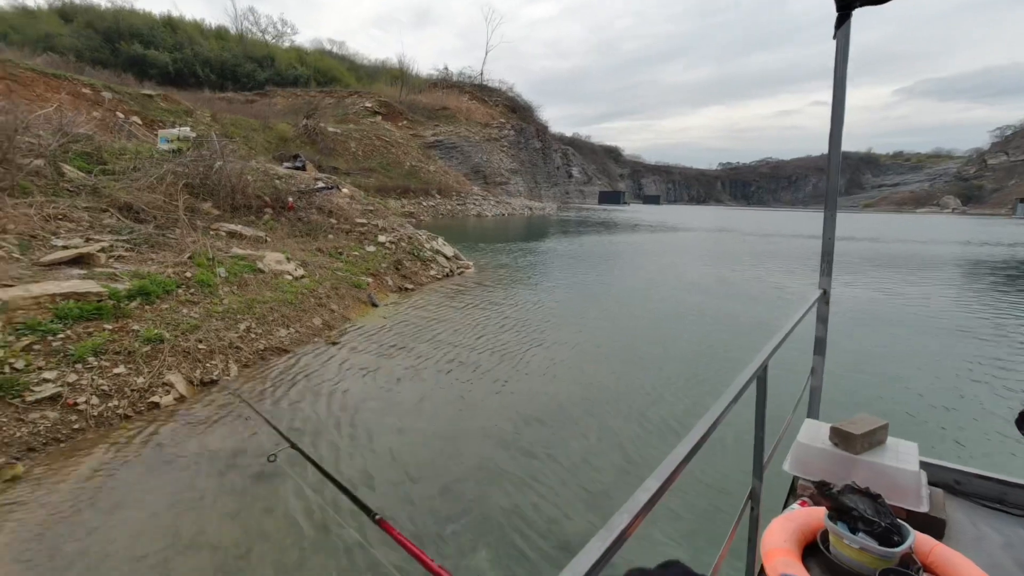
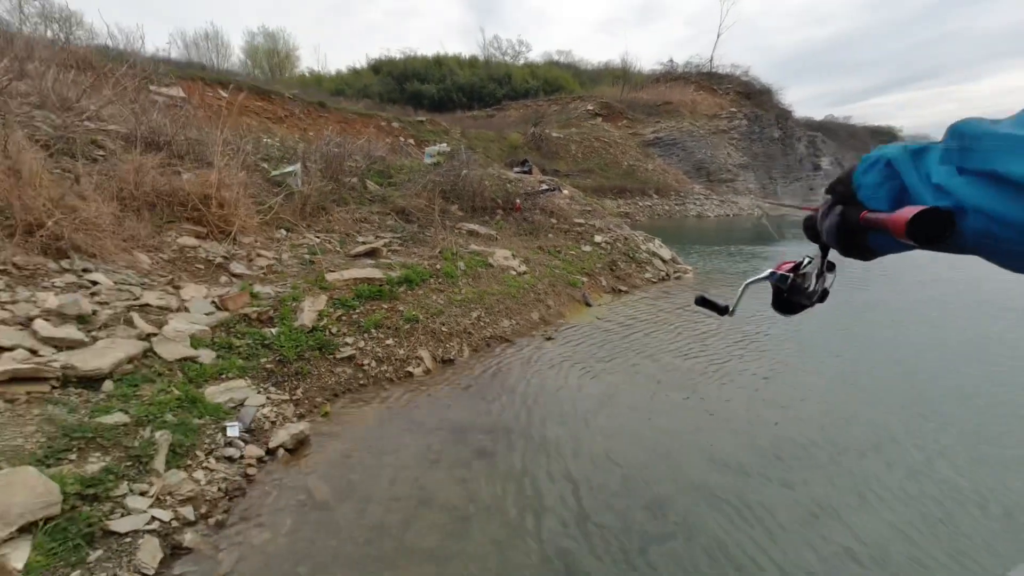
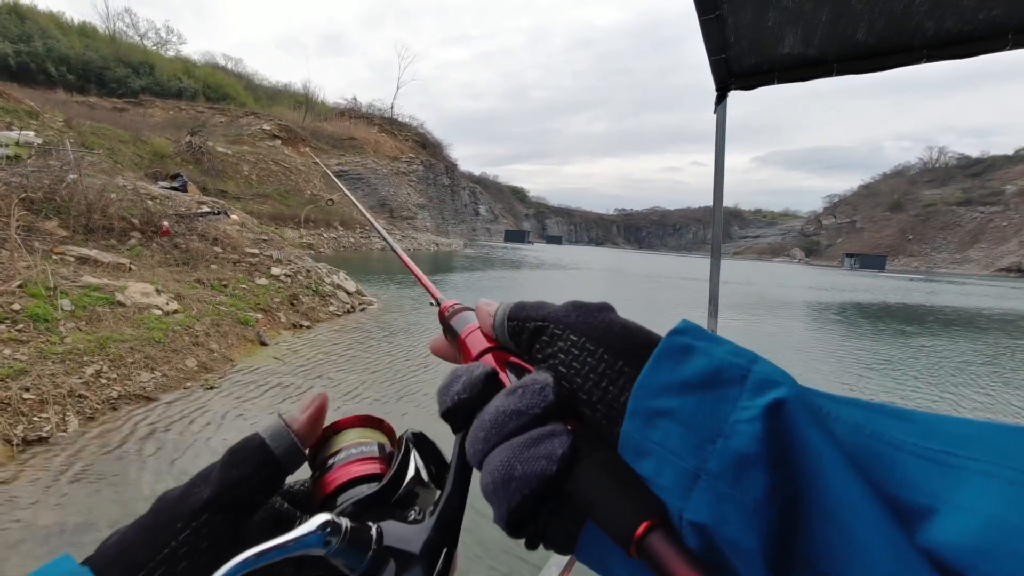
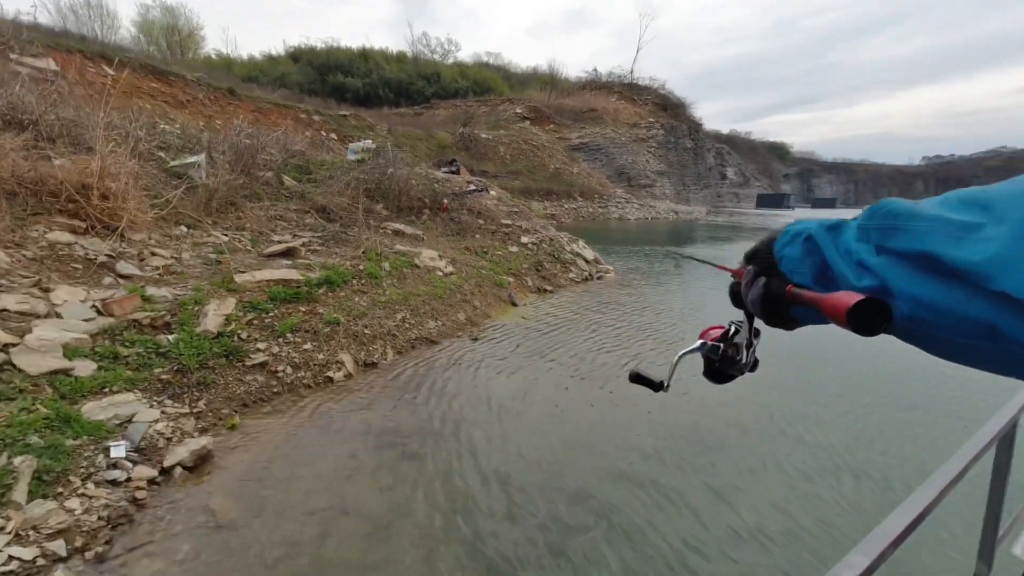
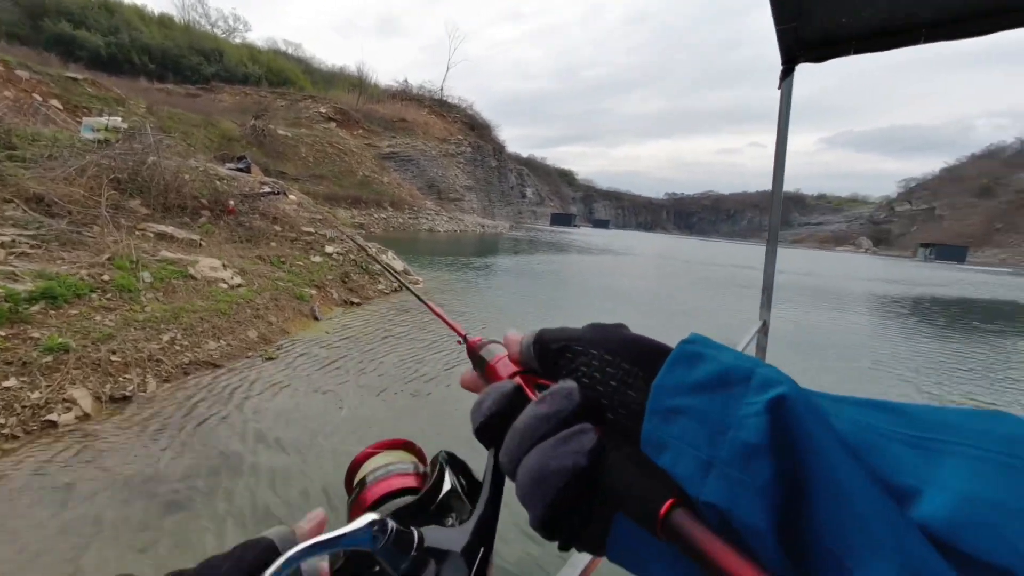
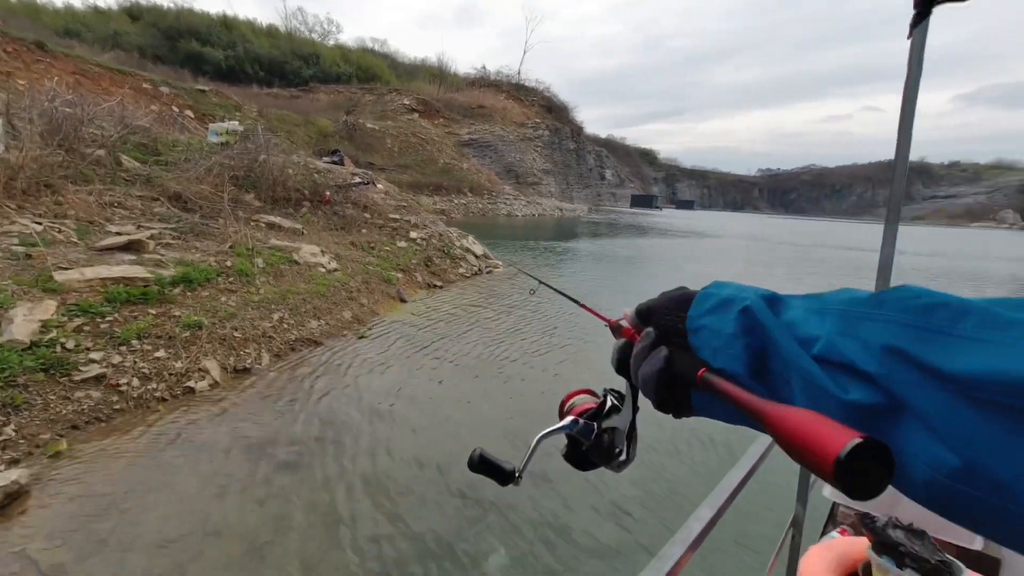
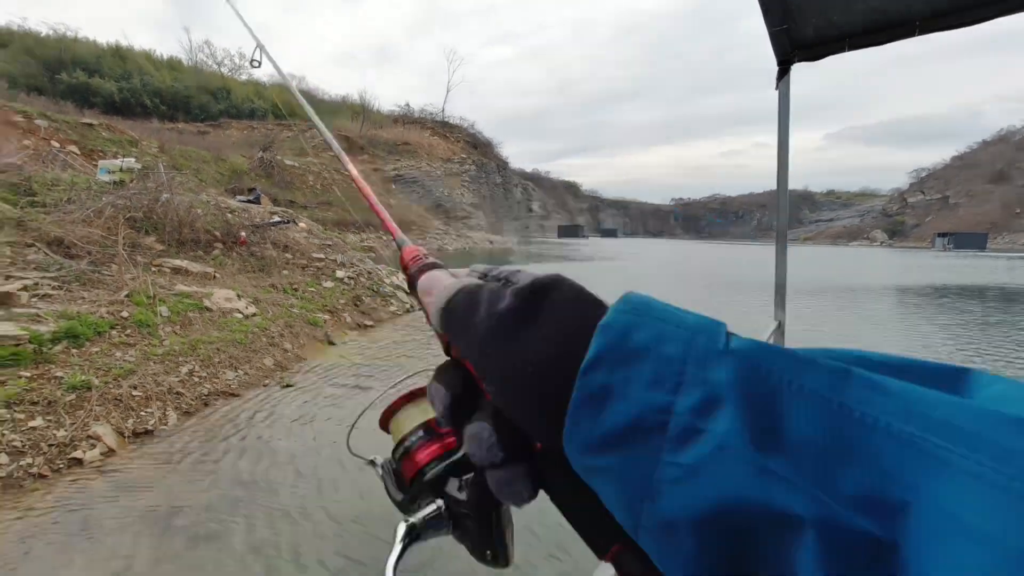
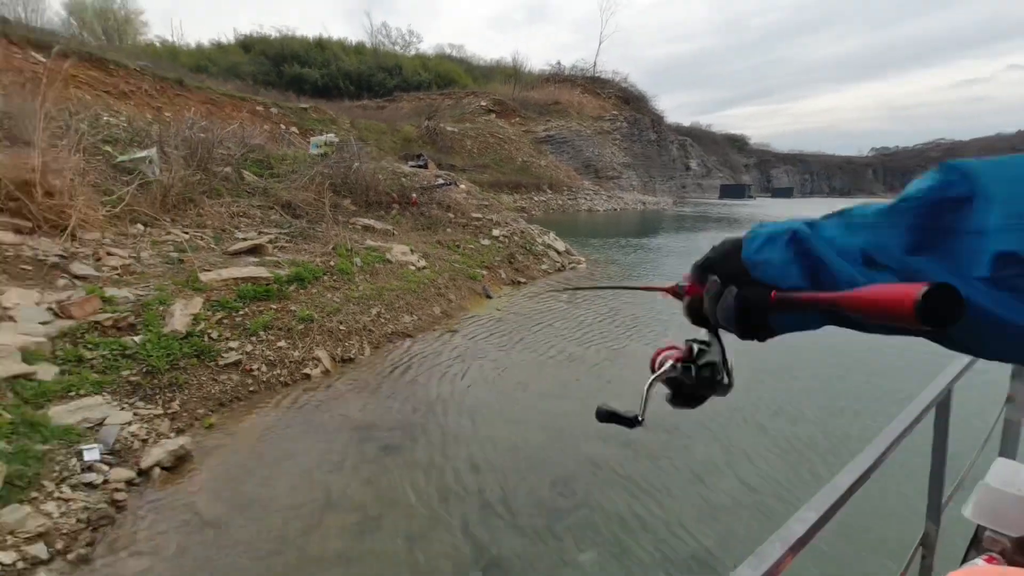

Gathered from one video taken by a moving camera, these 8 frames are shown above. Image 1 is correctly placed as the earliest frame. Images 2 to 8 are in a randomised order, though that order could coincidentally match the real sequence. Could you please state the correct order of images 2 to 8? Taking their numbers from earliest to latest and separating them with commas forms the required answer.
8, 2, 4, 6, 5, 3, 7
